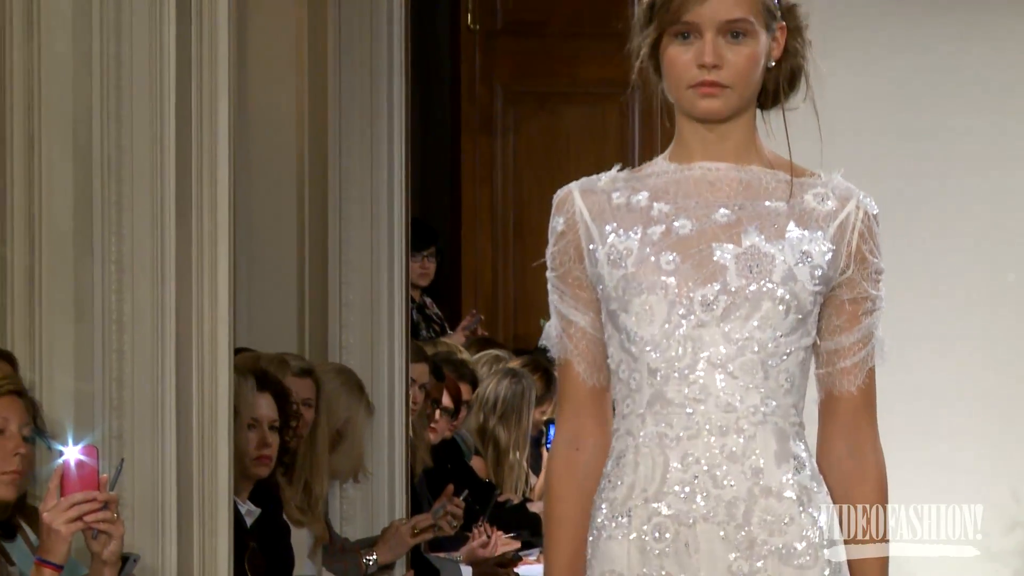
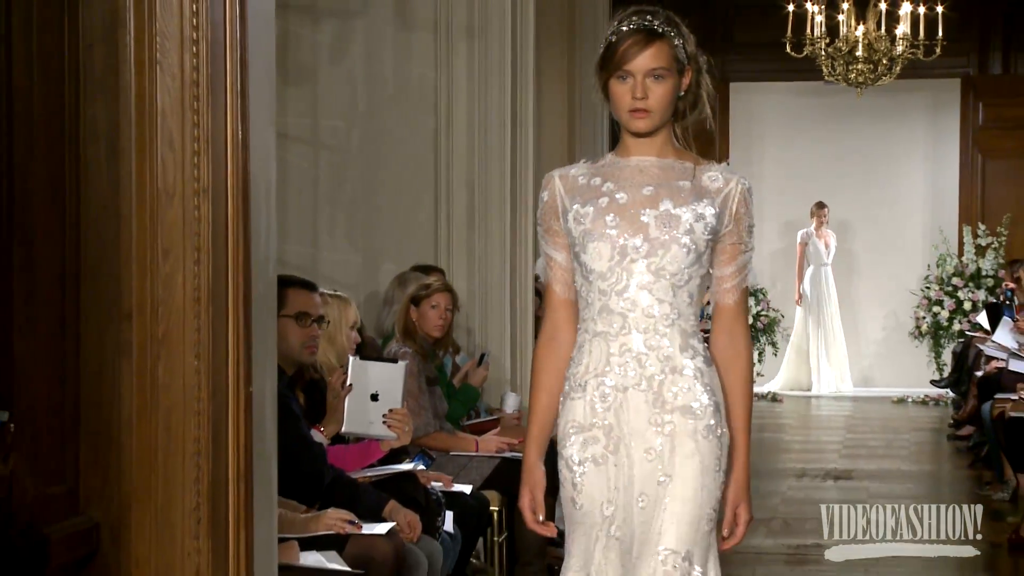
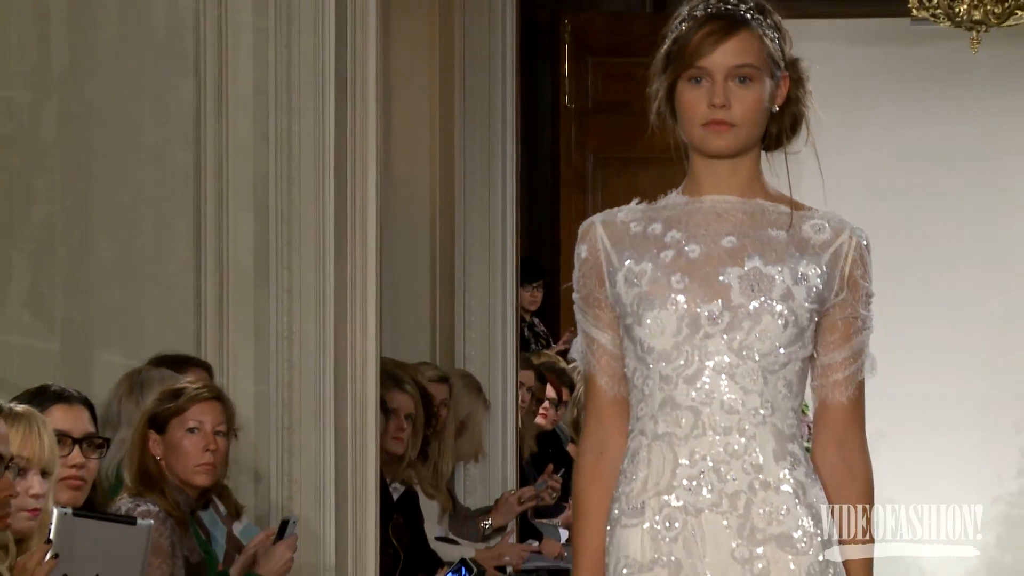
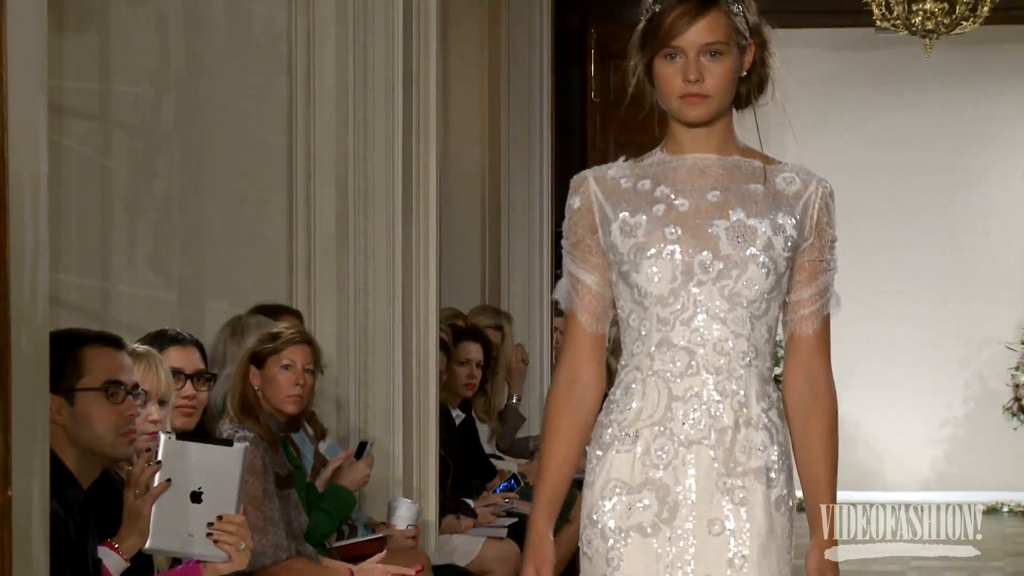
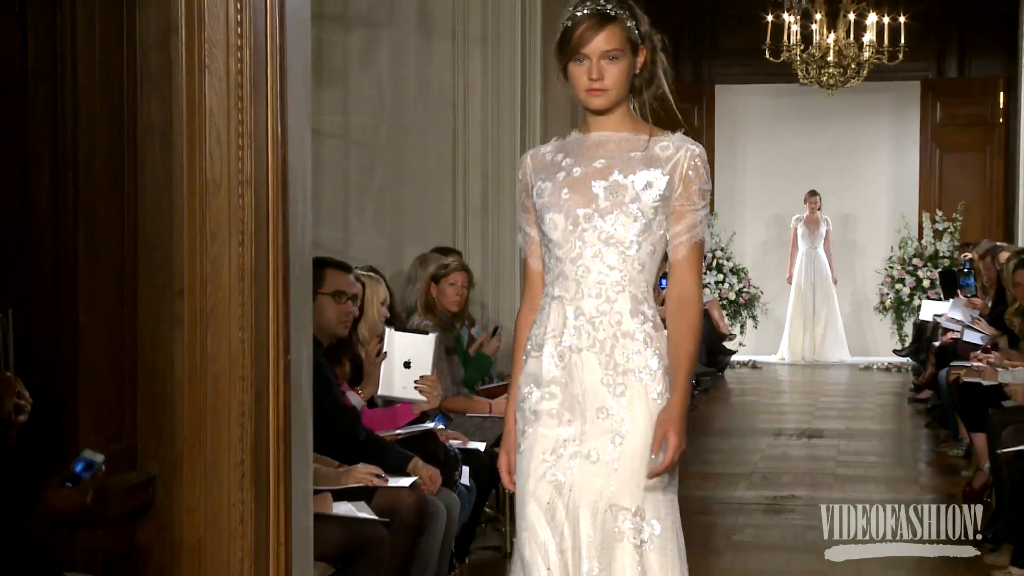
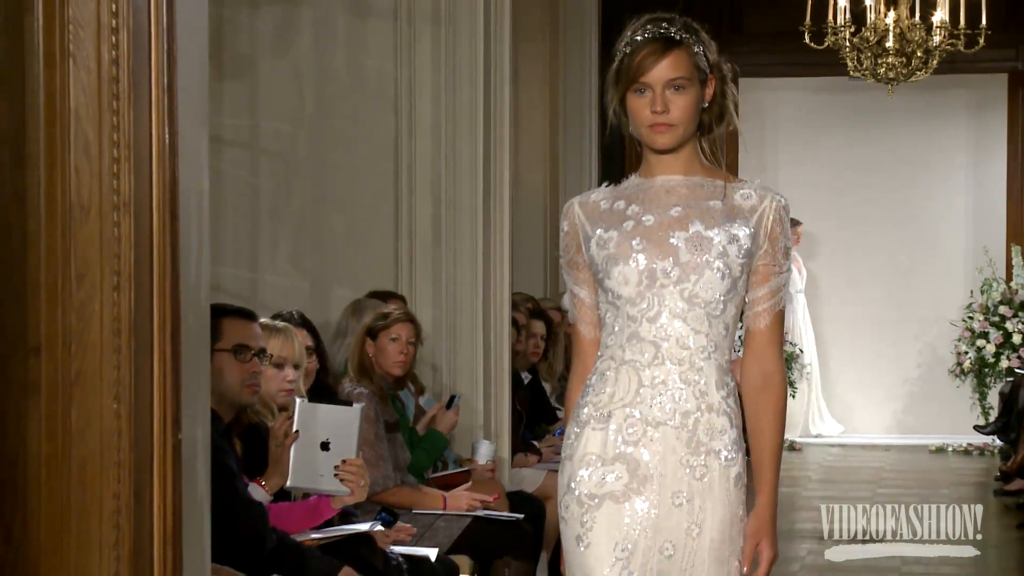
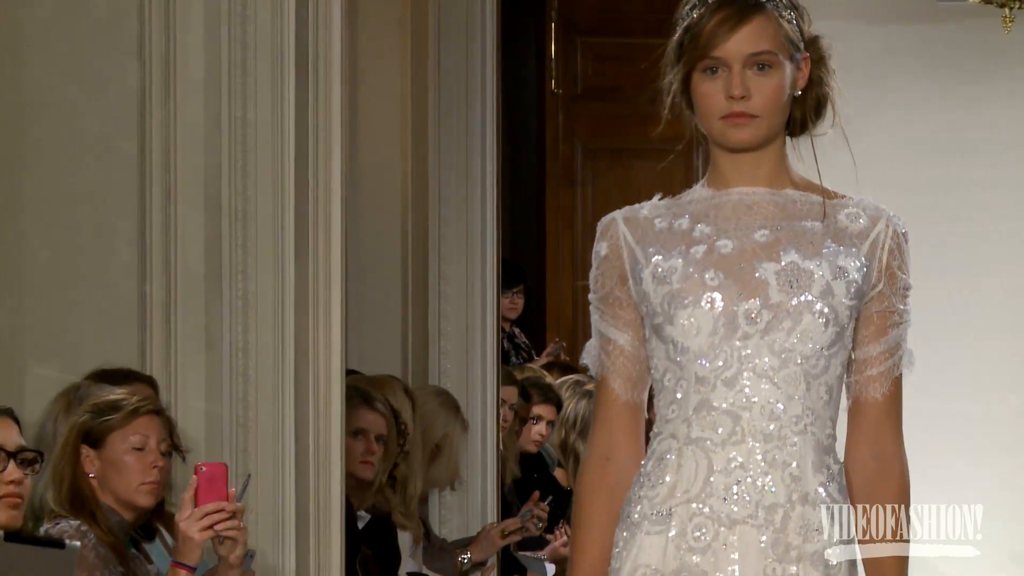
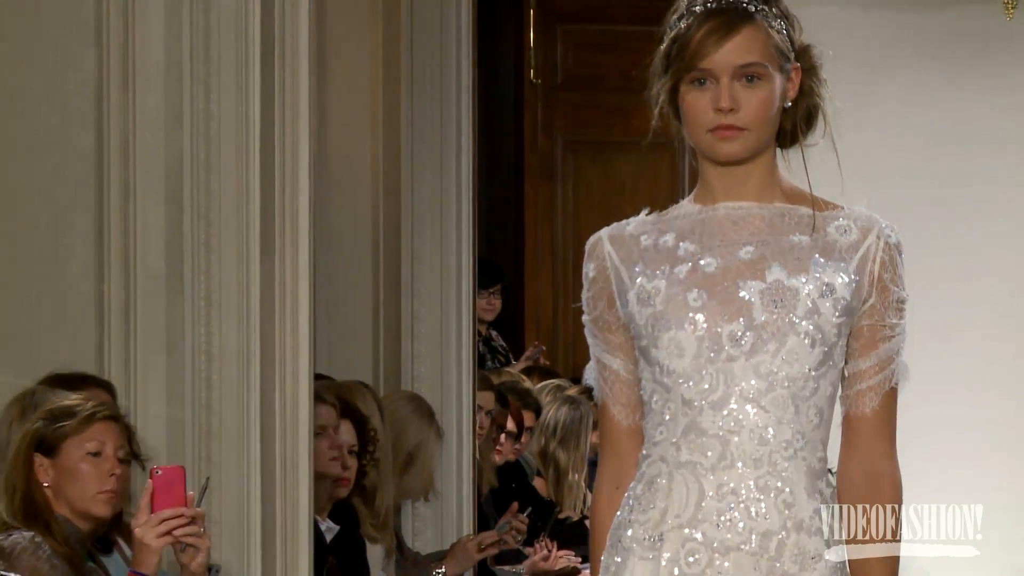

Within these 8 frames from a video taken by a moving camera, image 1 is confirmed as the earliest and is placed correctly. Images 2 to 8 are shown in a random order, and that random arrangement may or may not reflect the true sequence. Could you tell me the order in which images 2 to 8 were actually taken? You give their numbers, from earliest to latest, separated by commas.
8, 7, 3, 4, 6, 2, 5
